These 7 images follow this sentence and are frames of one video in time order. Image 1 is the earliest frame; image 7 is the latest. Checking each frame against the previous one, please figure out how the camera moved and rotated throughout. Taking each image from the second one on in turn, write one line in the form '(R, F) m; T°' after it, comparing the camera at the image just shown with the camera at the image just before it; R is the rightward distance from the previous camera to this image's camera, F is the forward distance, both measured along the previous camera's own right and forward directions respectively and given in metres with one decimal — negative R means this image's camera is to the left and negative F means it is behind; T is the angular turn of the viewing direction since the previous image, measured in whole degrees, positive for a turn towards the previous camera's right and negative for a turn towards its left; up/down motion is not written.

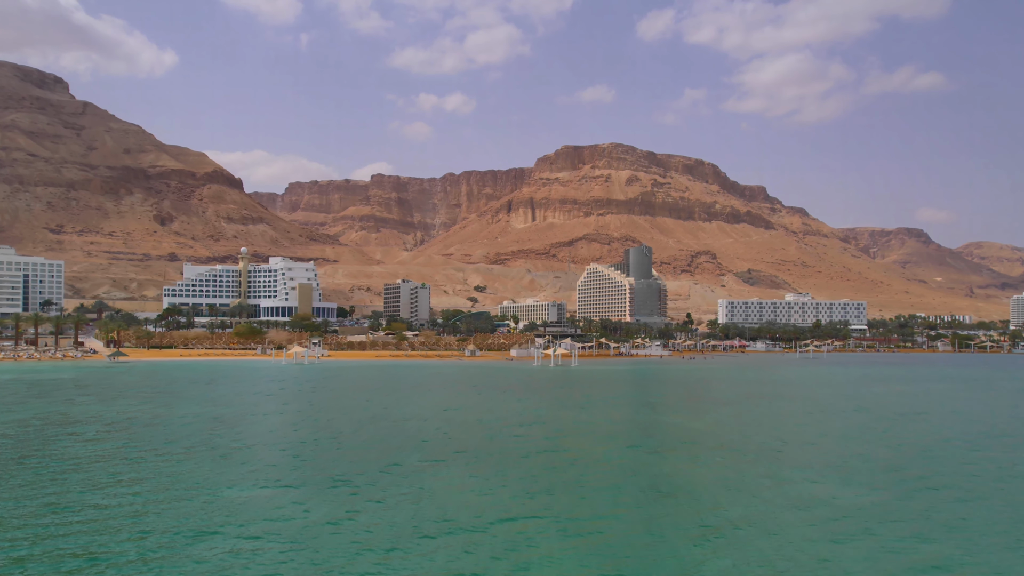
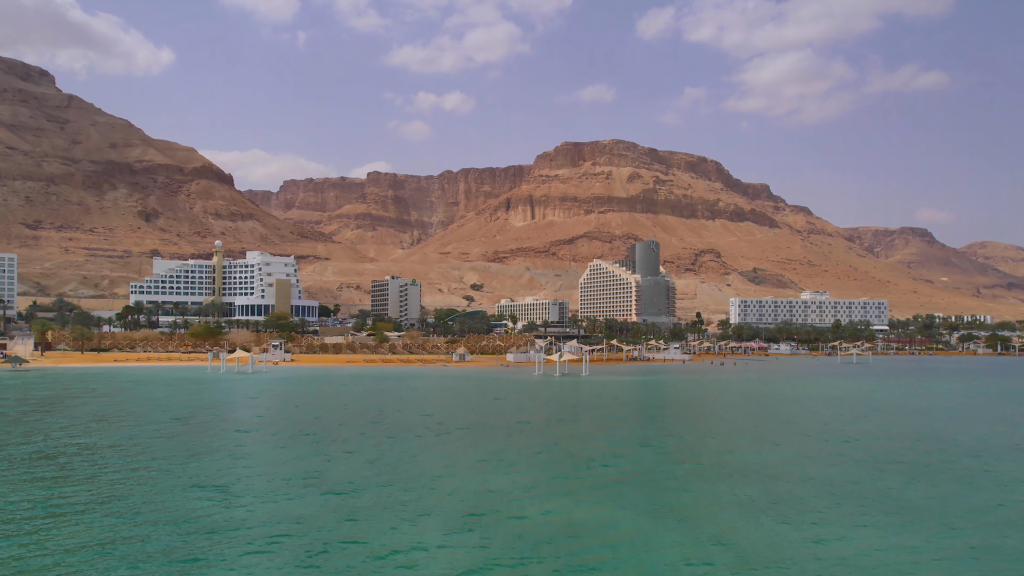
(+0.4, +16.3) m; 0°
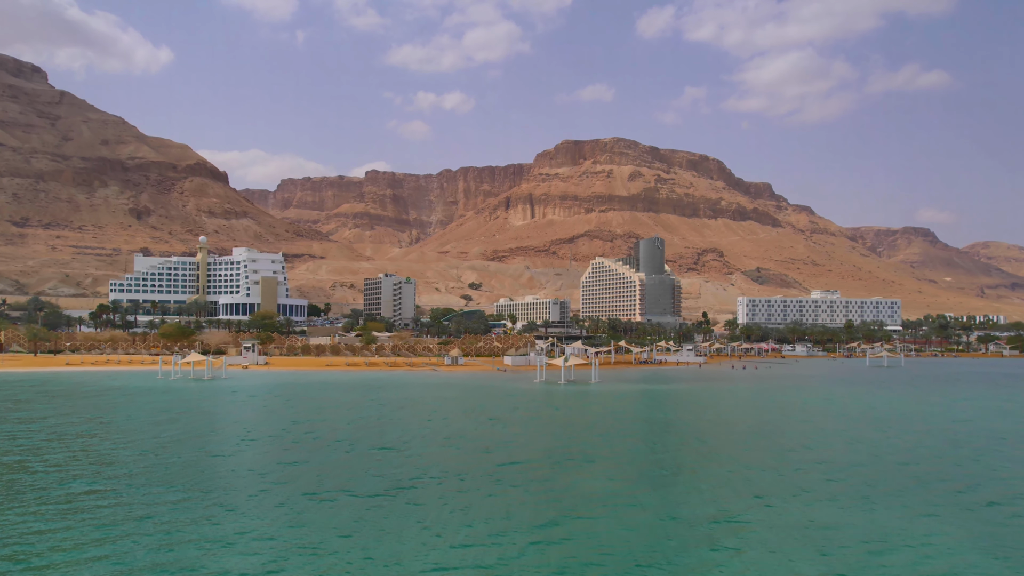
(+0.2, +9.0) m; 0°
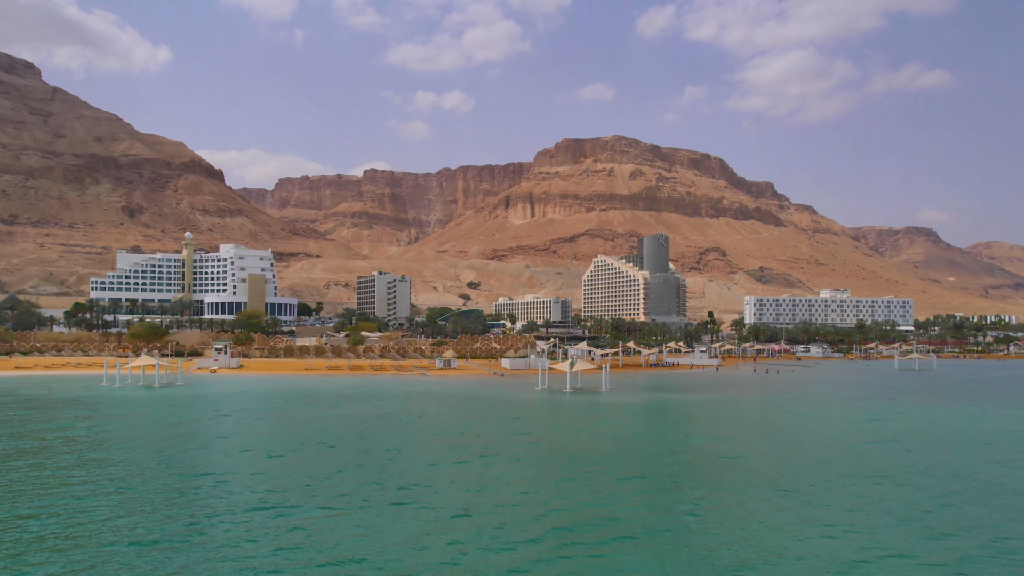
(+0.1, +7.7) m; 0°
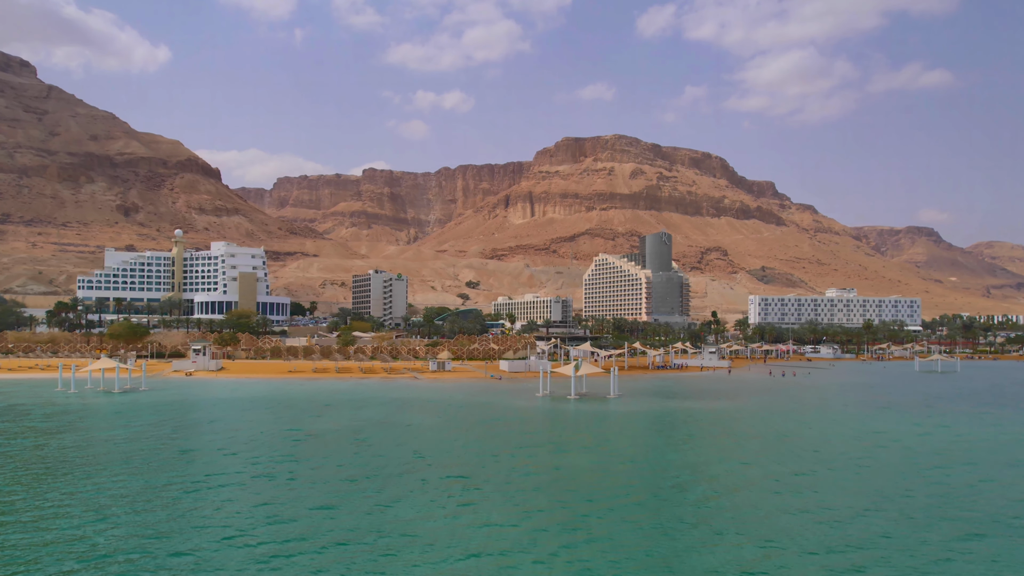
(+0.1, +4.8) m; 0°
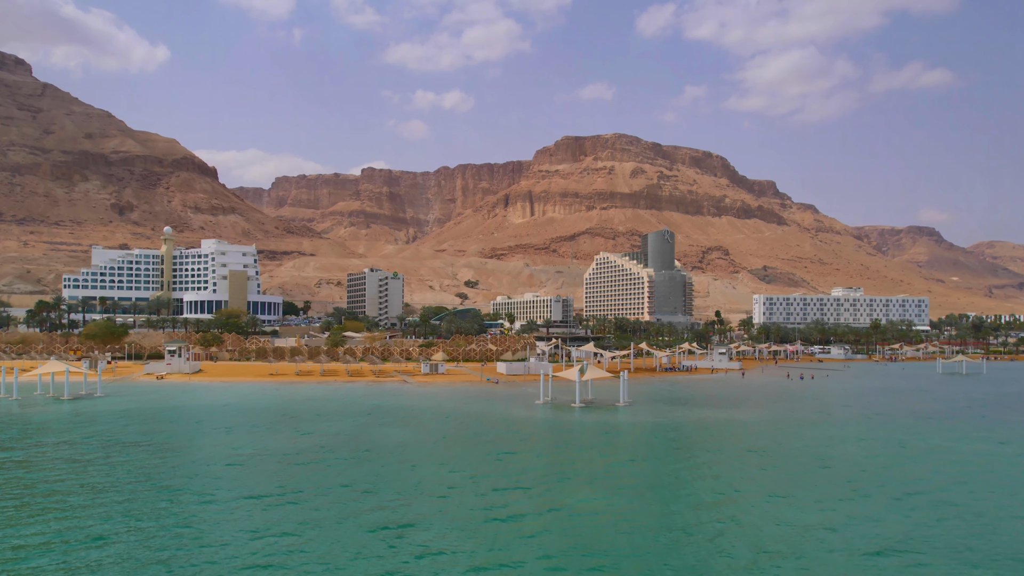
(+0.1, +4.9) m; 0°
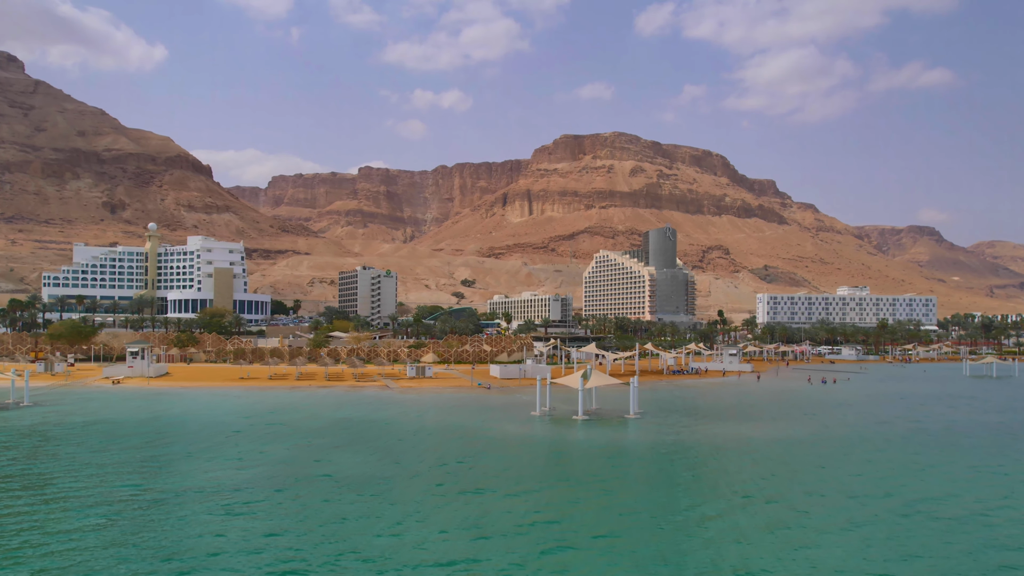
(+0.3, +5.7) m; 0°
